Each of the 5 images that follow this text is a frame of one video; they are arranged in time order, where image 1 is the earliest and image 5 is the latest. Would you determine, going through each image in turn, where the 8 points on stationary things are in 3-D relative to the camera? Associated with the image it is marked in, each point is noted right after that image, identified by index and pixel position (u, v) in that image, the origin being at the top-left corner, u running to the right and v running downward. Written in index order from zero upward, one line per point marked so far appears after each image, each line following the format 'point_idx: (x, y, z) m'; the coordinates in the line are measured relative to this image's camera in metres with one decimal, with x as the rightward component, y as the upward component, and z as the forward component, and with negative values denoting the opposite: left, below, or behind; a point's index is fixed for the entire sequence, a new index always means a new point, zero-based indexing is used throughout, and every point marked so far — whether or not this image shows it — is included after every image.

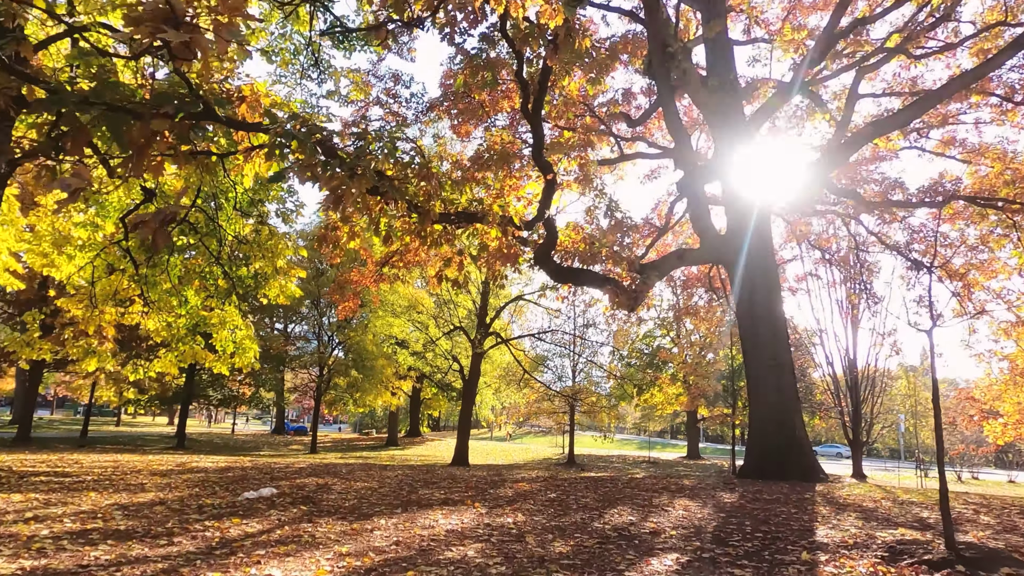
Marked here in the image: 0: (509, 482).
0: (0.0, -2.6, +8.7) m
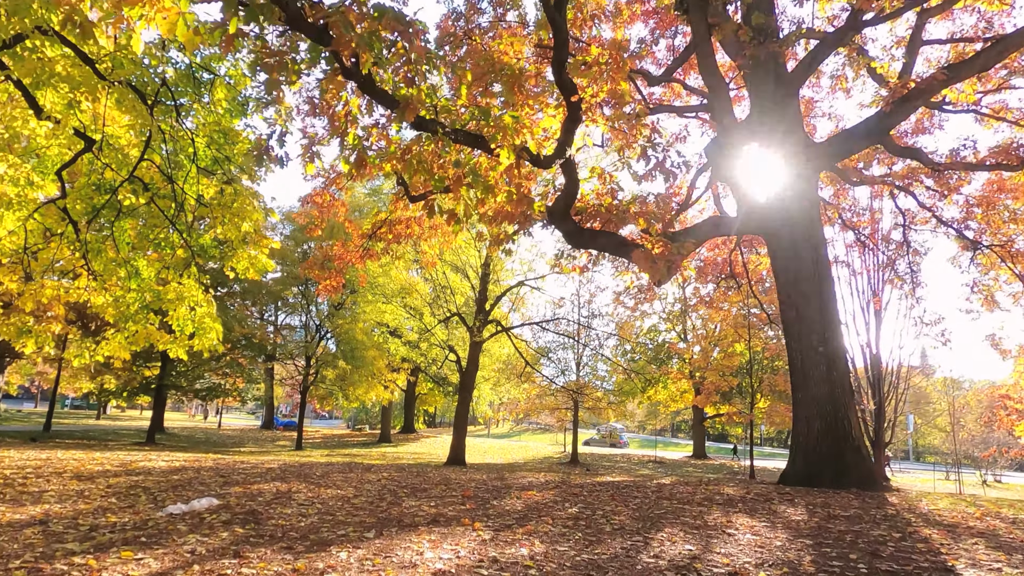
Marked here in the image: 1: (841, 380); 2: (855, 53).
0: (0.0, -2.2, +7.2) m
1: (+4.4, -1.2, +8.8) m
2: (+5.8, +4.0, +11.1) m
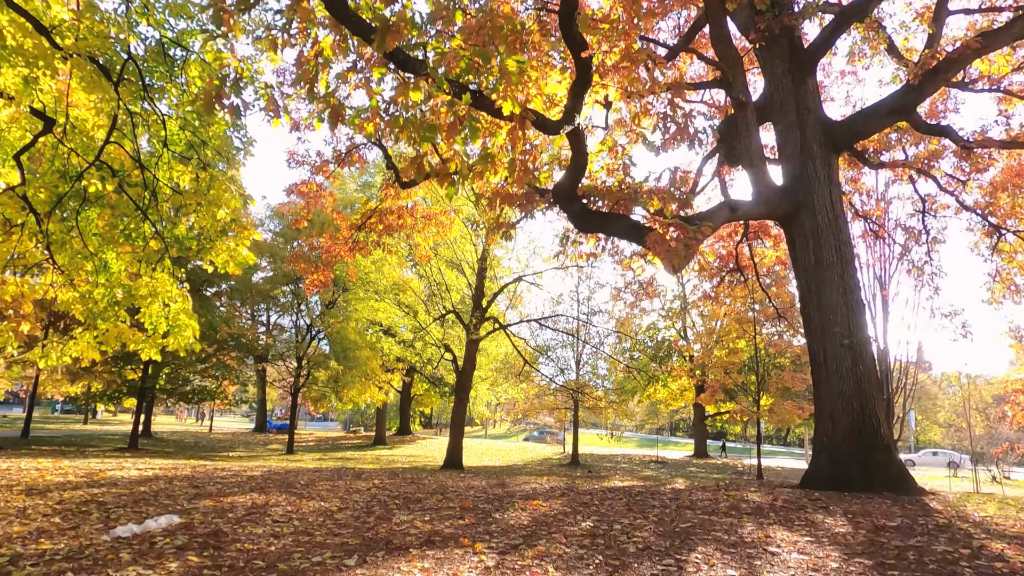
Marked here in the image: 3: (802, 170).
0: (+0.1, -2.1, +6.5) m
1: (+4.4, -1.1, +8.2) m
2: (+5.7, +4.1, +10.5) m
3: (+3.9, +1.6, +8.9) m
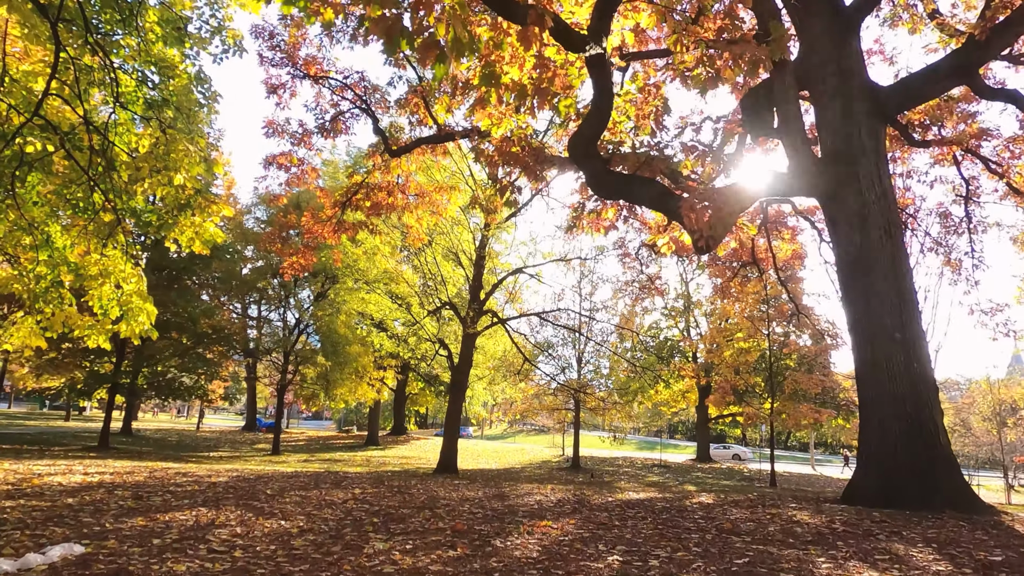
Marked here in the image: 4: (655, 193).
0: (+0.1, -1.9, +5.4) m
1: (+4.5, -0.9, +7.1) m
2: (+5.8, +4.3, +9.4) m
3: (+4.0, +1.8, +7.8) m
4: (+1.2, +0.8, +5.7) m
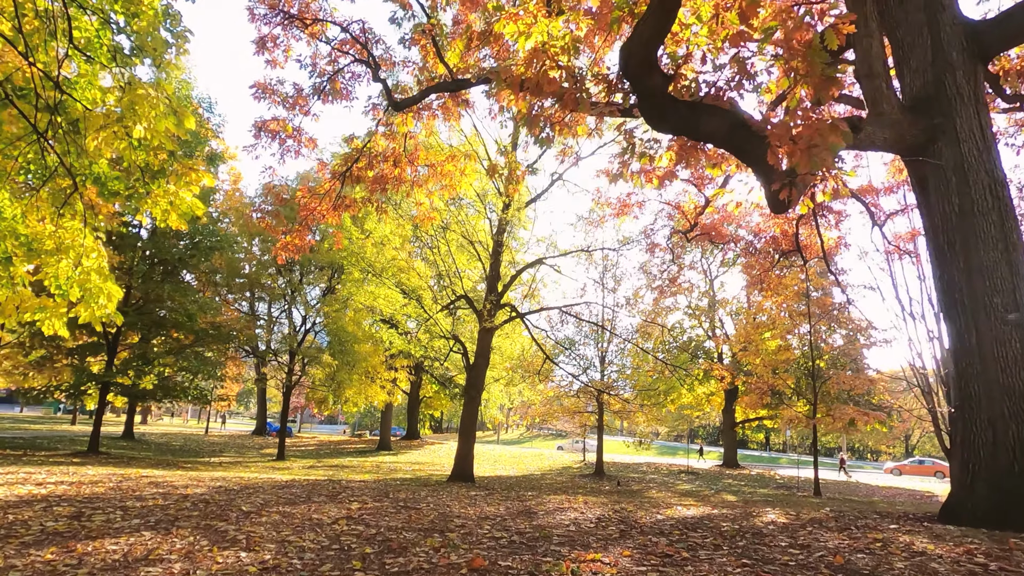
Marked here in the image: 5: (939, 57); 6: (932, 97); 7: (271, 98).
0: (+0.3, -1.6, +4.2) m
1: (+4.7, -0.7, +5.8) m
2: (+6.1, +4.5, +8.1) m
3: (+4.2, +2.0, +6.5) m
4: (+1.4, +1.1, +4.4) m
5: (+4.3, +2.3, +6.6) m
6: (+4.2, +1.9, +6.5) m
7: (-3.0, +2.4, +8.3) m
